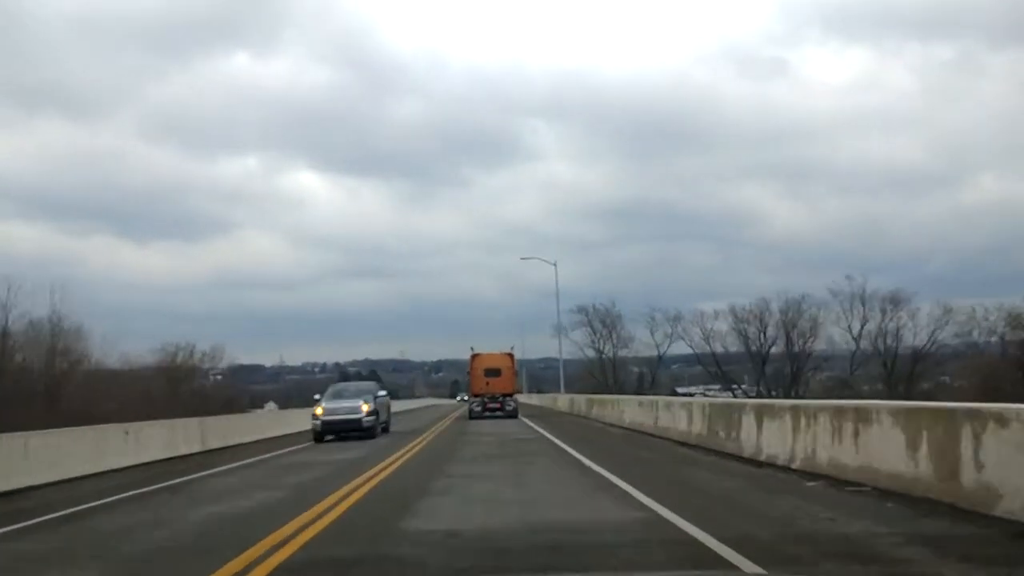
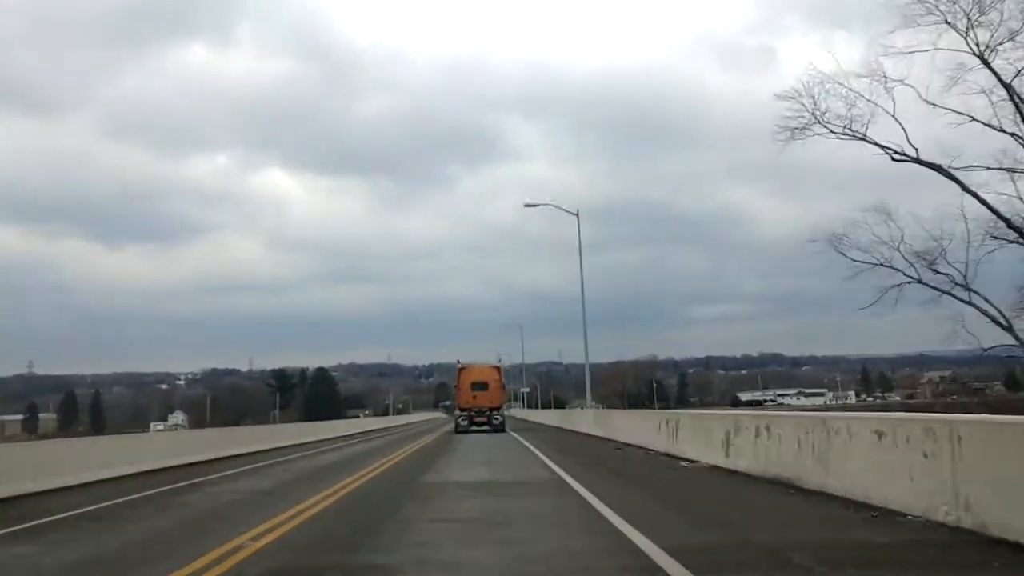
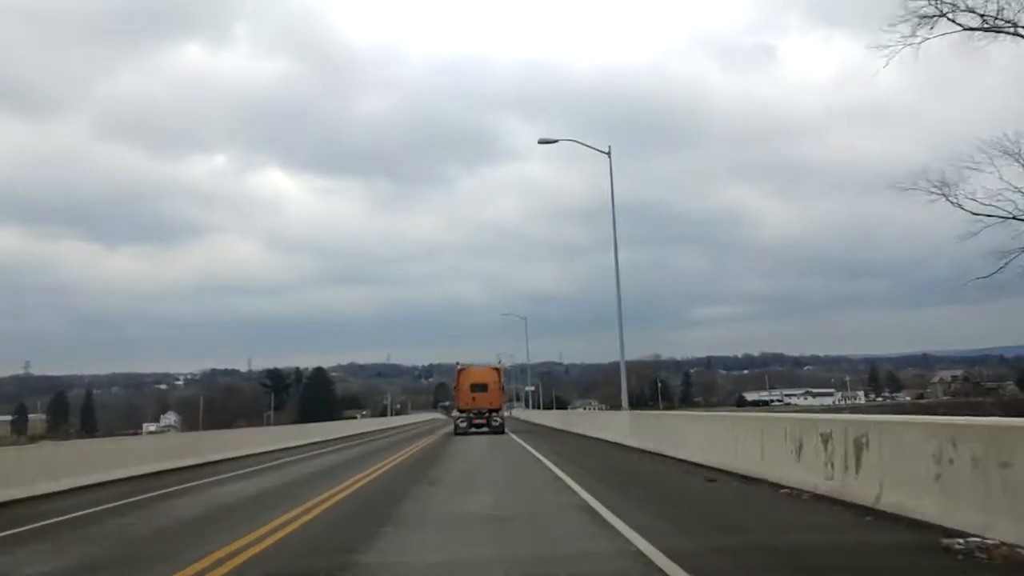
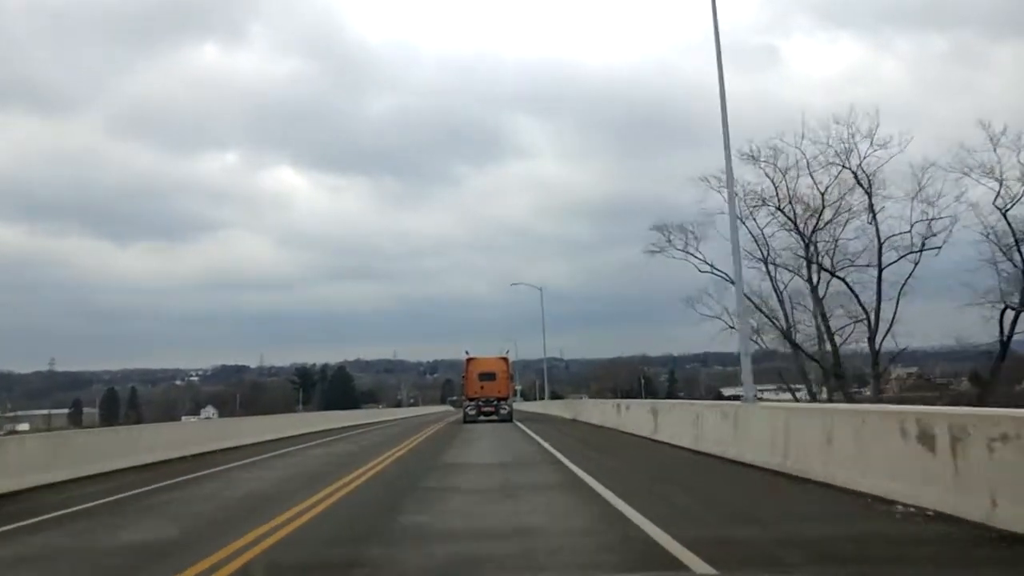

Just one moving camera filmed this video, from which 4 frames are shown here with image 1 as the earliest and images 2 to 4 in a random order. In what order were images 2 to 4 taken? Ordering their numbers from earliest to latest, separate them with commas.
4, 2, 3
